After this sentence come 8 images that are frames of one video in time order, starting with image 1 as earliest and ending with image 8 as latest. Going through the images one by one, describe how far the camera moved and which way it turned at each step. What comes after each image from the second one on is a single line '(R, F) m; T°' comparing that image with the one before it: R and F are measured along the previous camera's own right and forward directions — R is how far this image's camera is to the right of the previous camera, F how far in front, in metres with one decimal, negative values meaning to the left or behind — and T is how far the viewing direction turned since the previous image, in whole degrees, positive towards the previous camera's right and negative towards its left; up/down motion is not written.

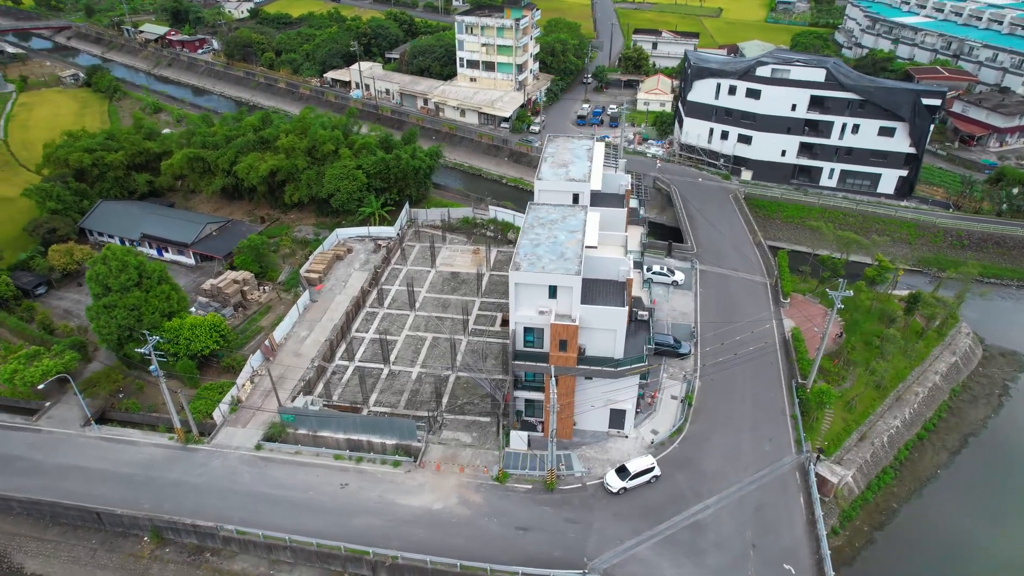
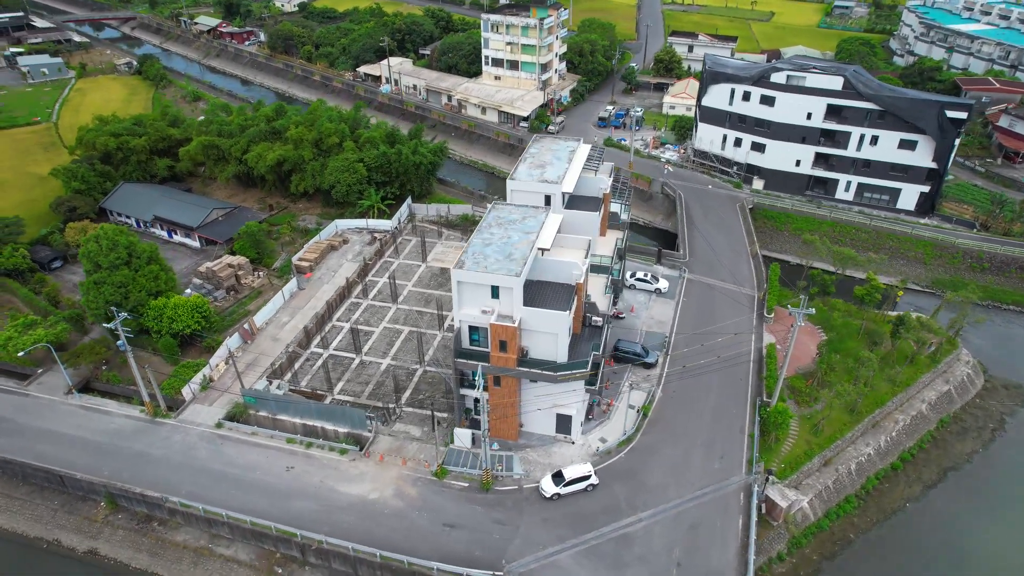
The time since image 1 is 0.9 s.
(+5.2, +0.2) m; -5°
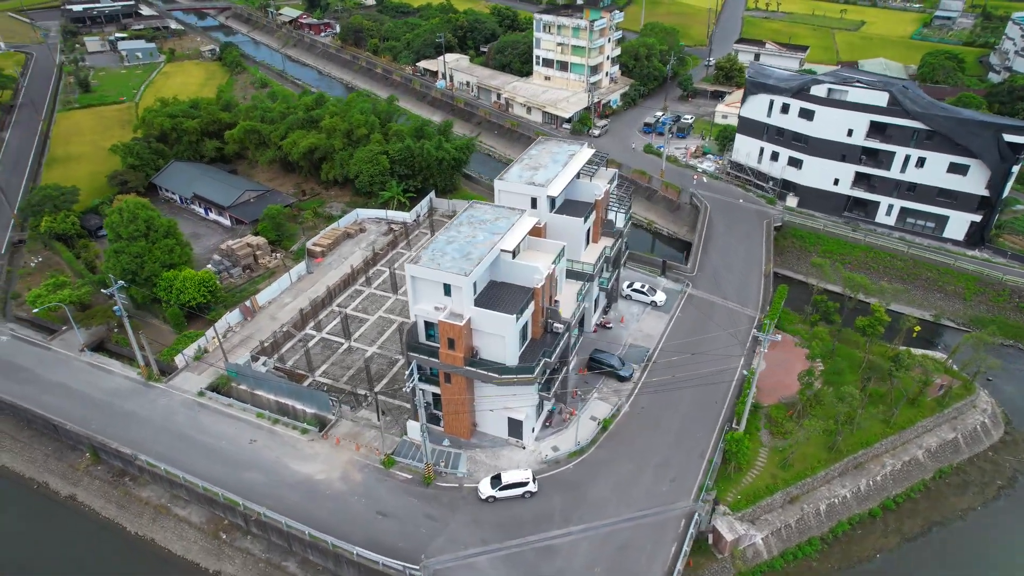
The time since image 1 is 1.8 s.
(+6.0, +0.4) m; -7°
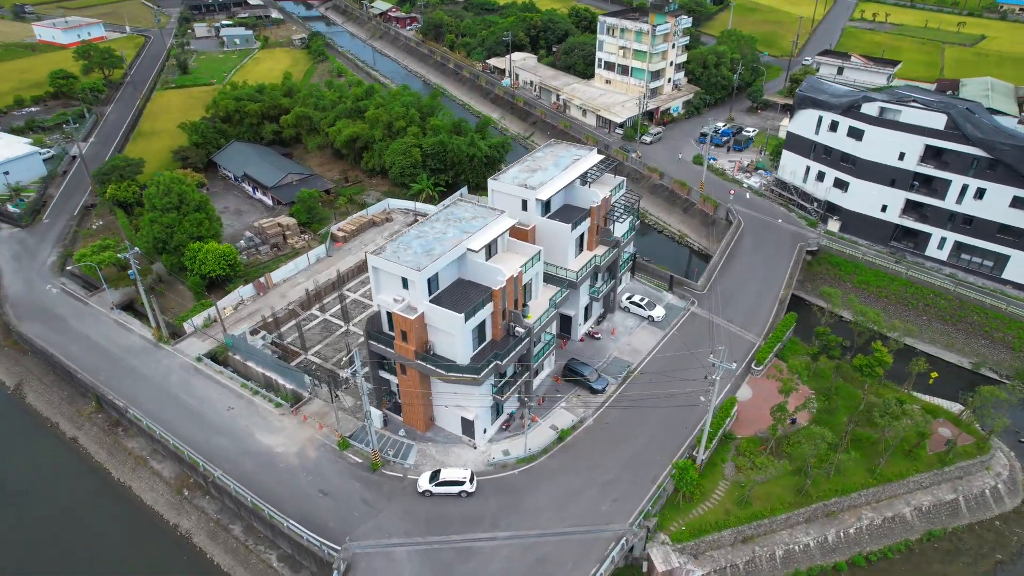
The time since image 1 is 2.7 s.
(+6.3, +0.5) m; -8°
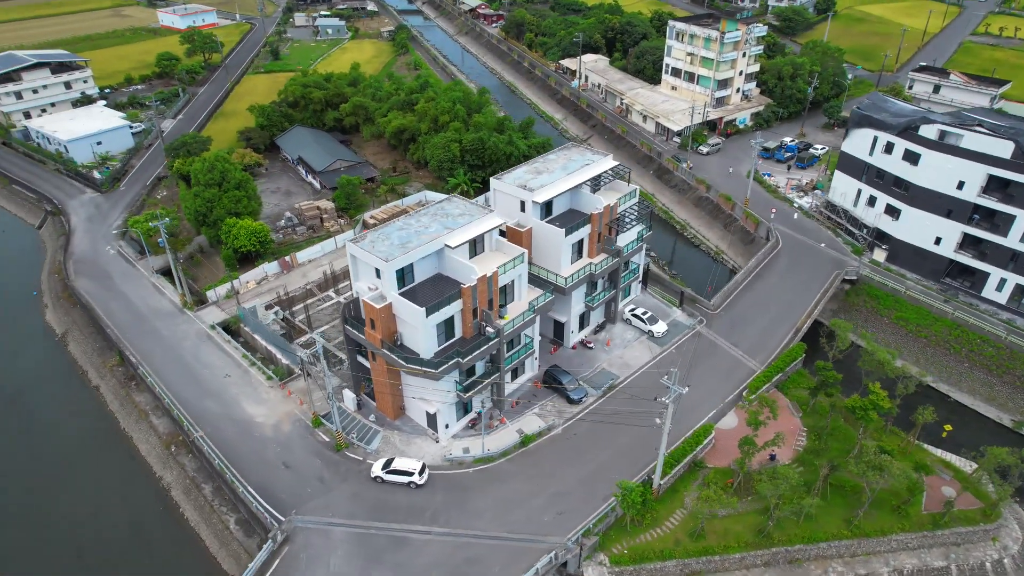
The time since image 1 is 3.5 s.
(+5.8, +0.5) m; -8°
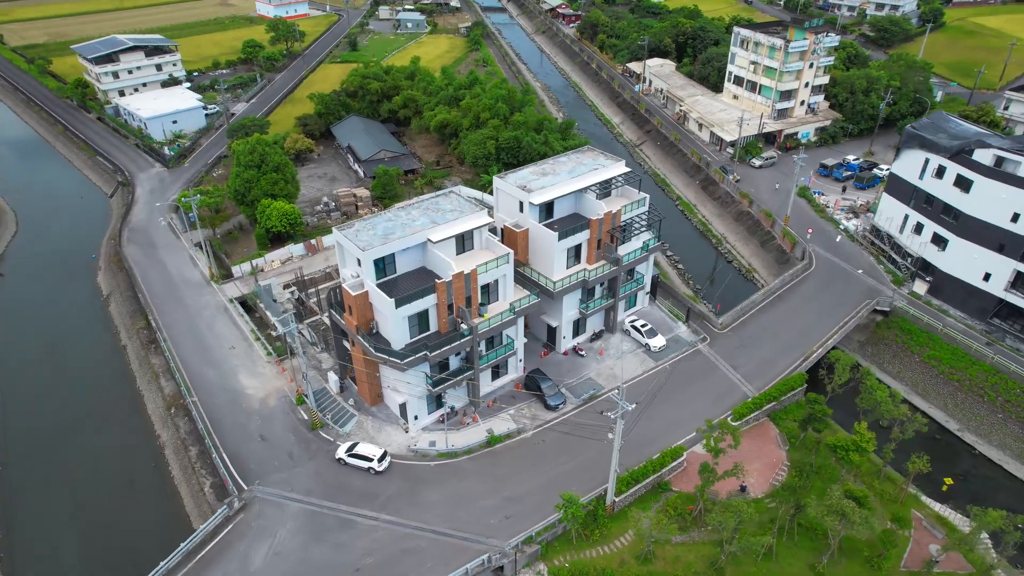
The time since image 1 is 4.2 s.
(+5.2, +0.5) m; -7°
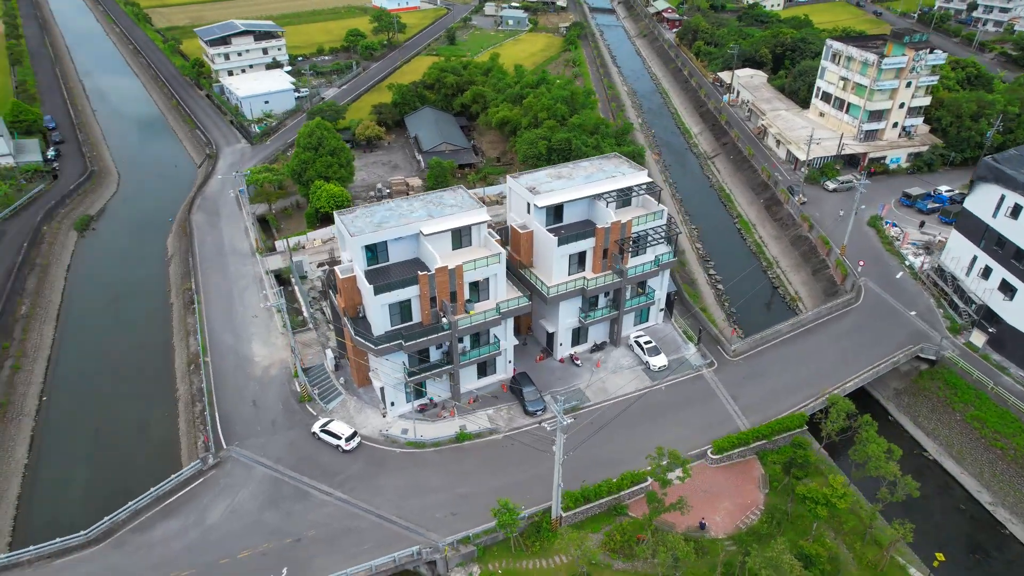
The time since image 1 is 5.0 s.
(+6.0, +0.7) m; -9°
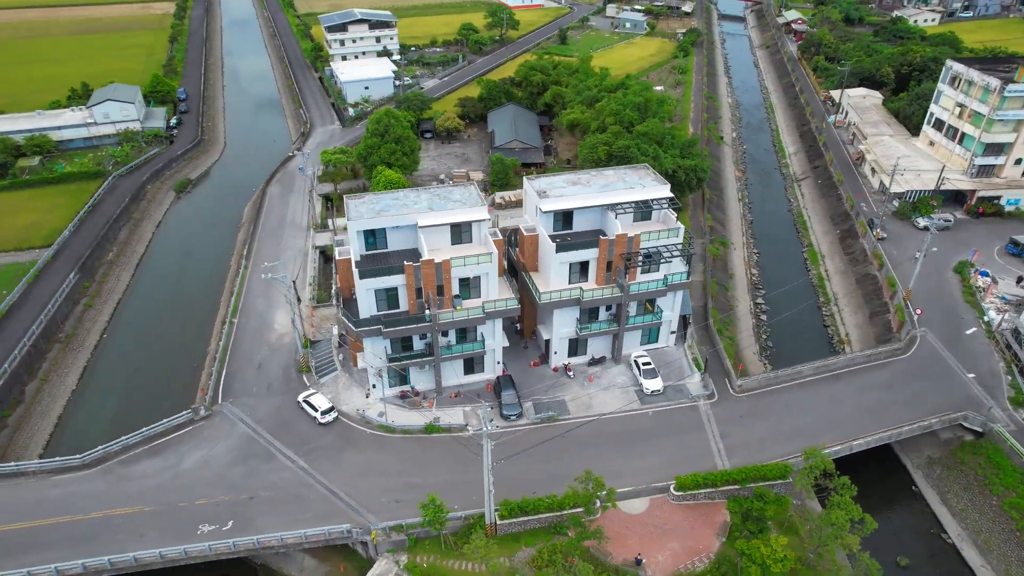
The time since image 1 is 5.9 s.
(+6.8, +0.9) m; -11°
